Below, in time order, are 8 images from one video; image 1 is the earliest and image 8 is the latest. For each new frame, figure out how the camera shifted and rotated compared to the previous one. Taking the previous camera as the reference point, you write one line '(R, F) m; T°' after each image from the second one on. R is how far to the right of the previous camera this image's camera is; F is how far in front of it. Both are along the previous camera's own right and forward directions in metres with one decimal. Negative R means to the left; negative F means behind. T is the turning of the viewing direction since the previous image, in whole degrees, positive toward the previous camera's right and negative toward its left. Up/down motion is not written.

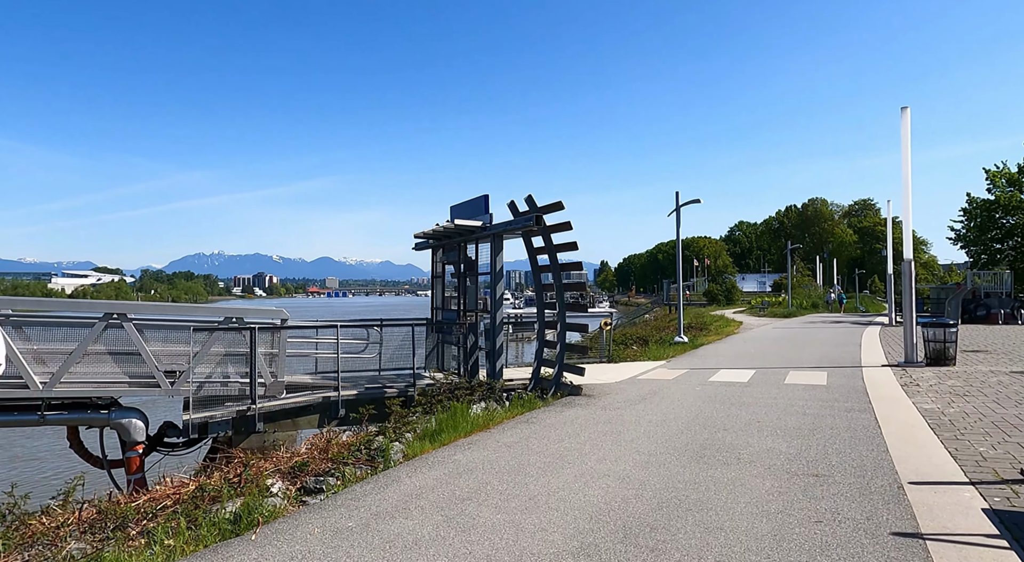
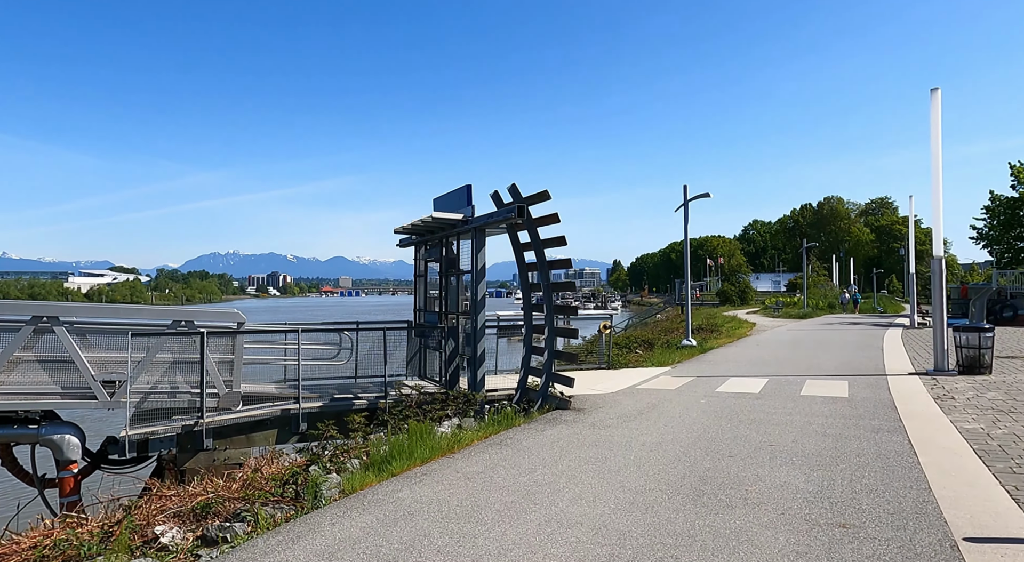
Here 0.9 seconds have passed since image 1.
(+0.4, +1.1) m; -1°
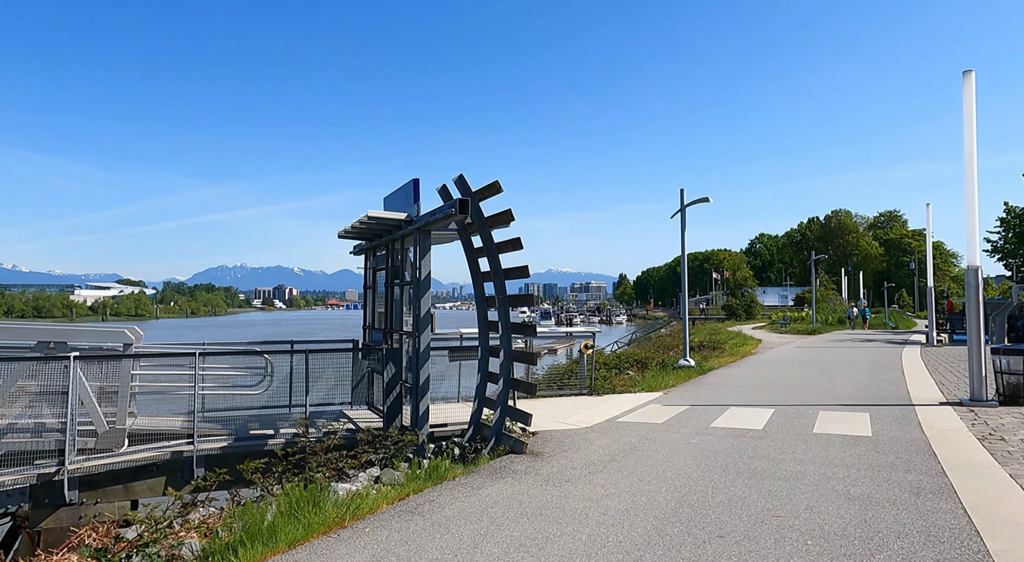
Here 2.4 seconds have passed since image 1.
(+0.7, +1.6) m; -1°
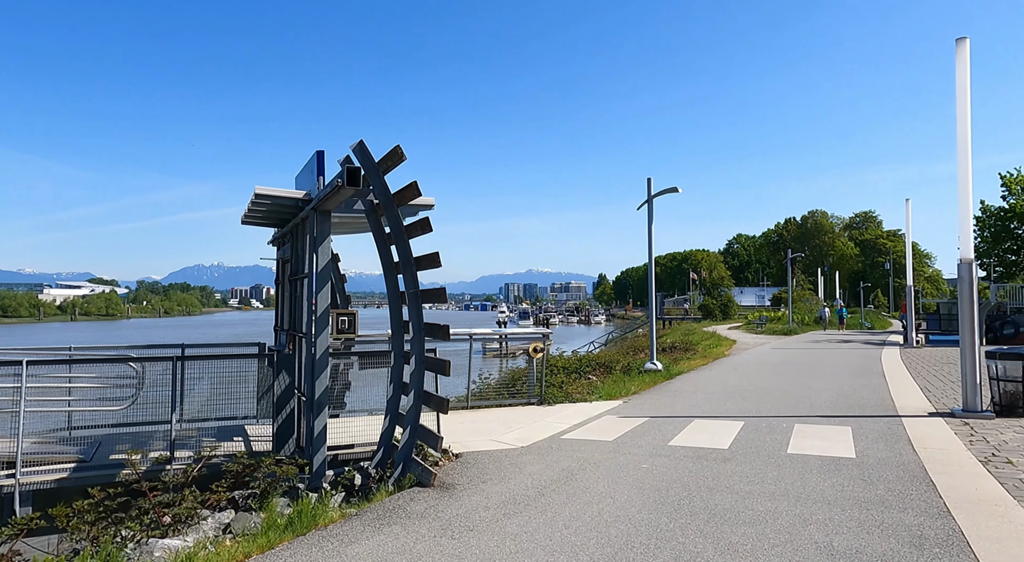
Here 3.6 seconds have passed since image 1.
(+0.7, +1.3) m; +2°
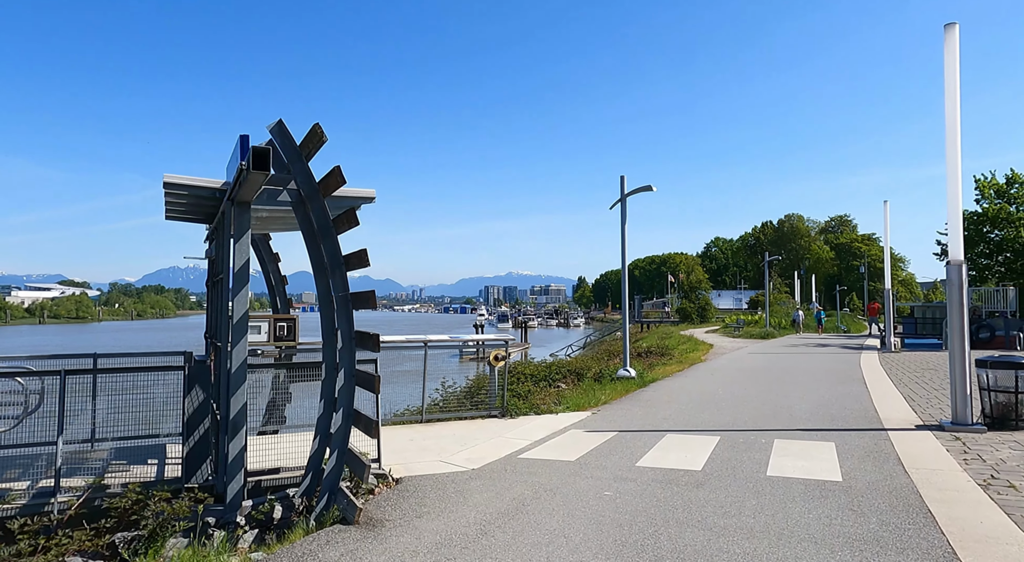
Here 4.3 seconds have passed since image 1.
(+0.3, +0.8) m; +2°
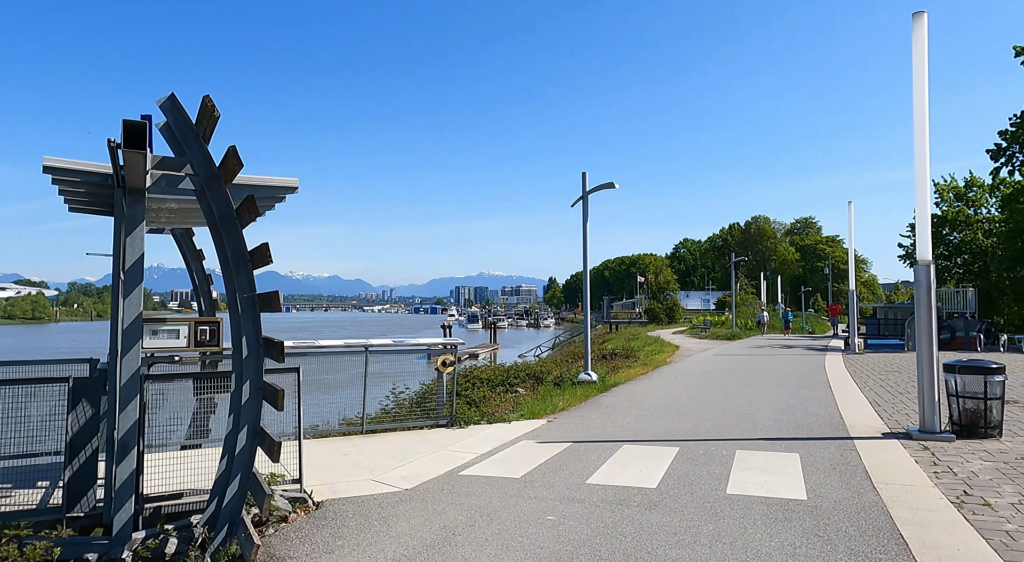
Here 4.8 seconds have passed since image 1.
(+0.3, +0.6) m; +3°
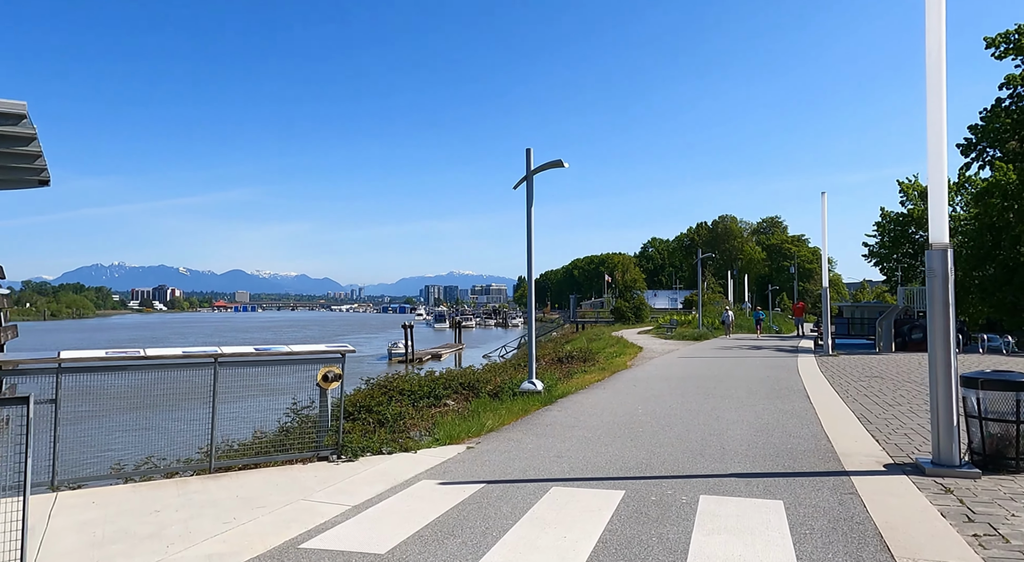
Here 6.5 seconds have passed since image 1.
(+0.7, +1.9) m; +3°
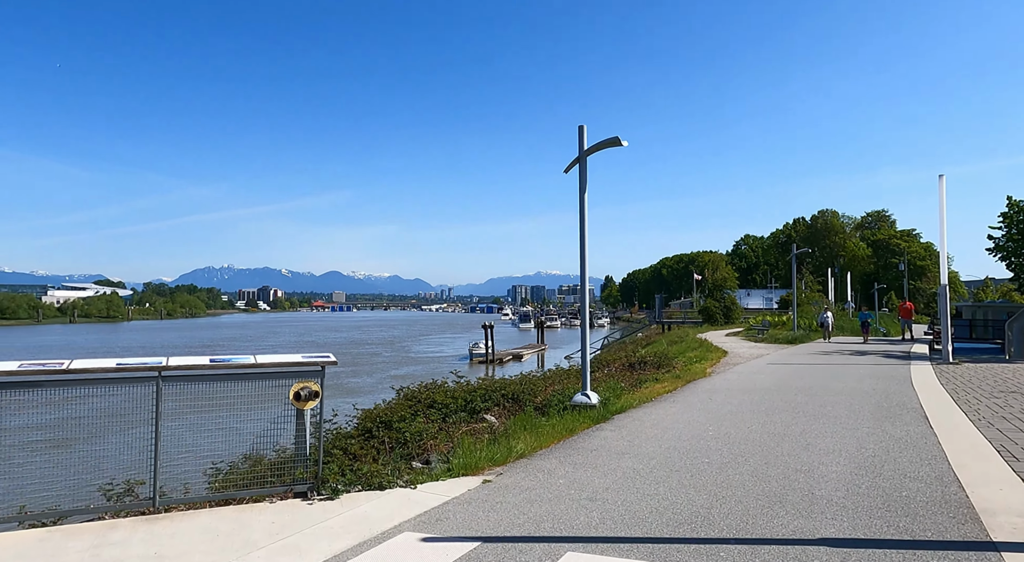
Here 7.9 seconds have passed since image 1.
(+0.6, +1.5) m; -8°
